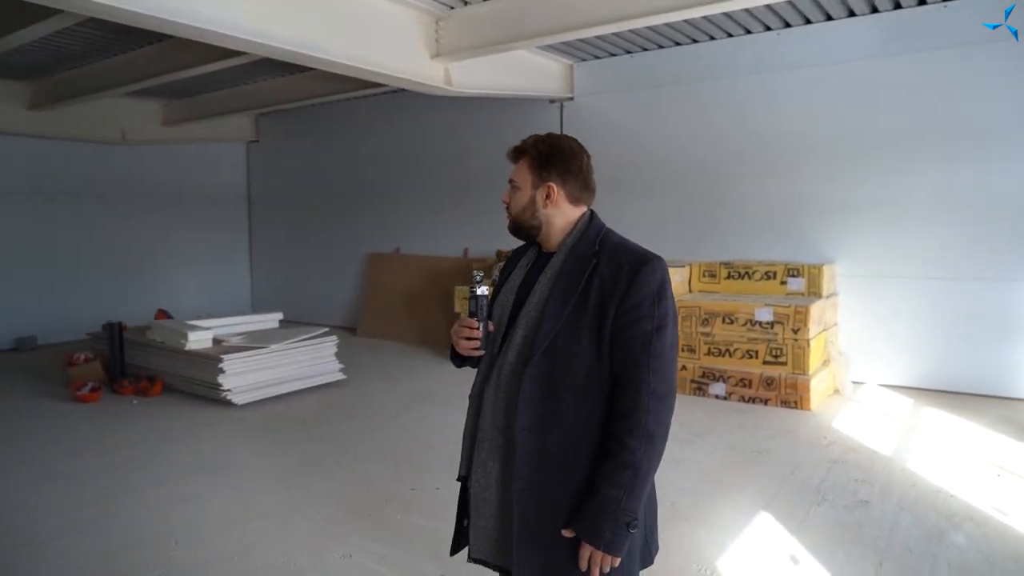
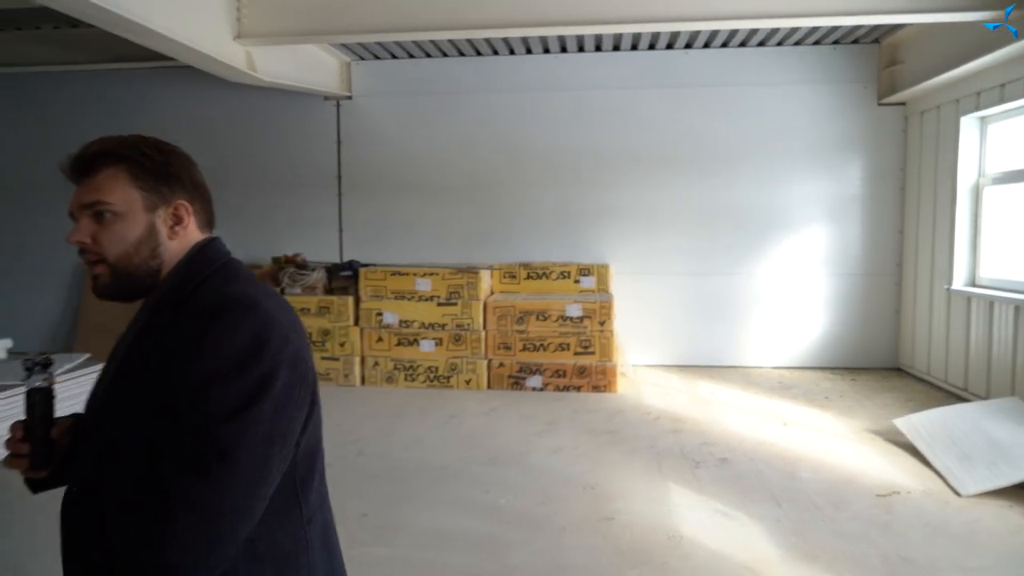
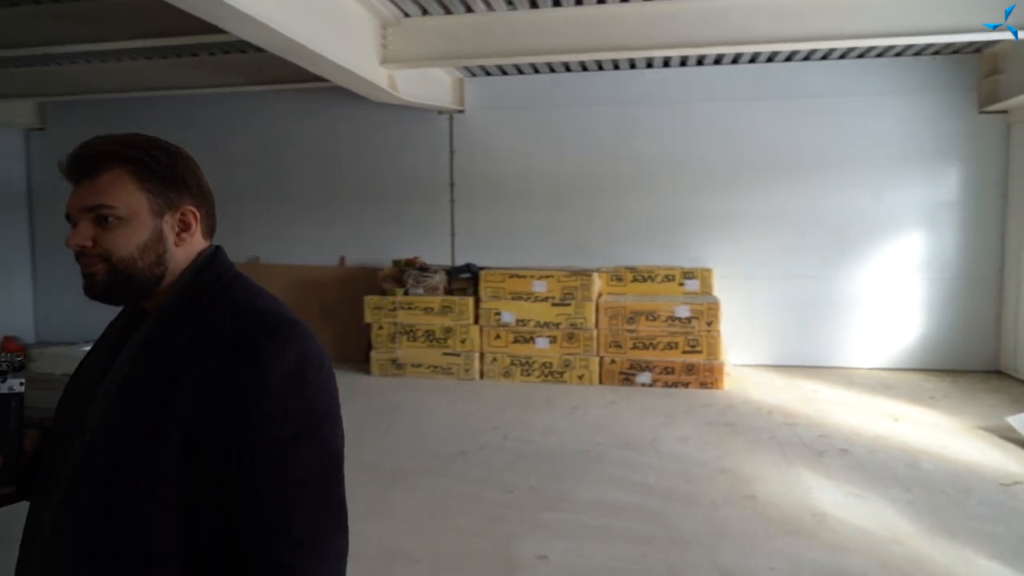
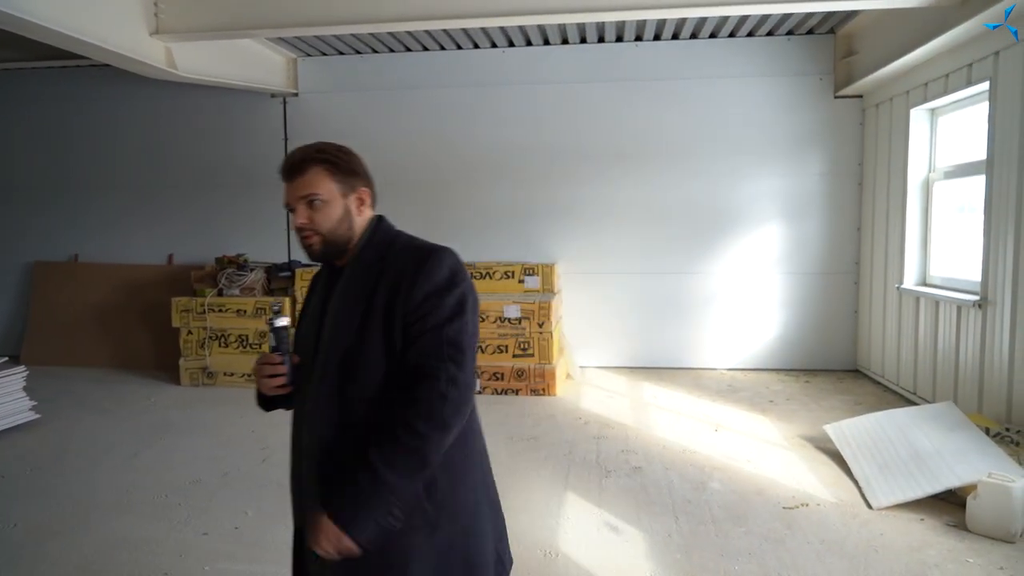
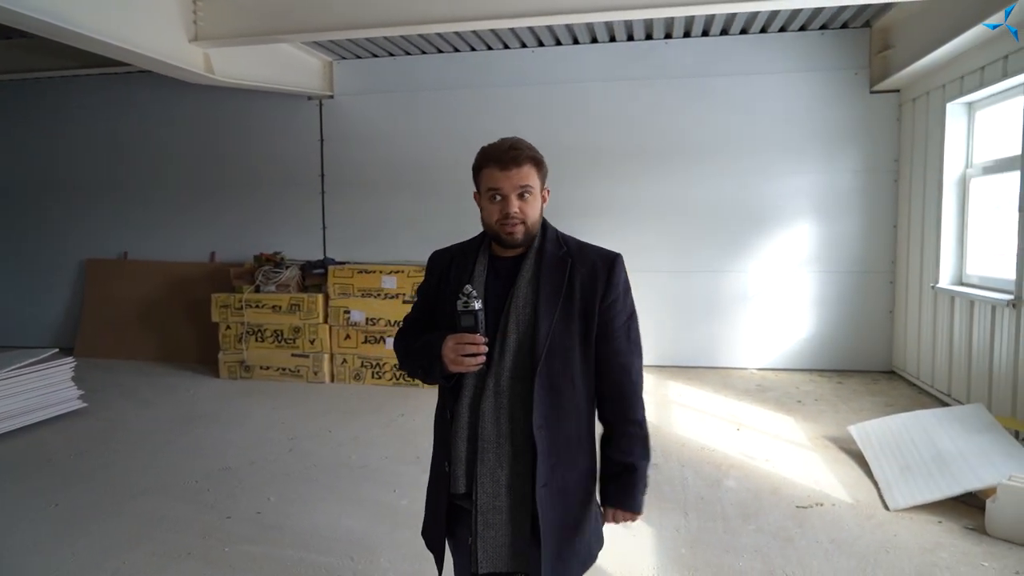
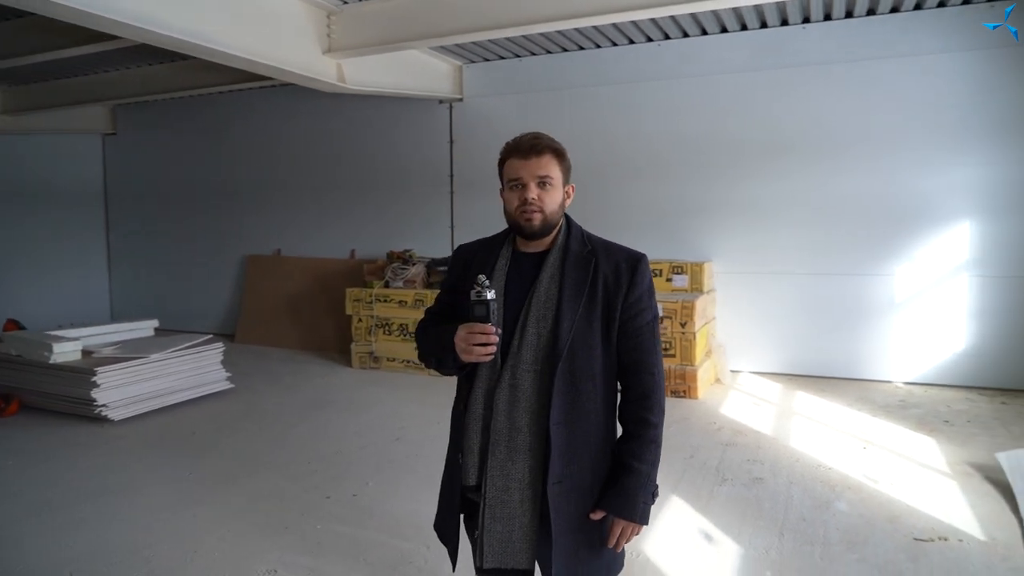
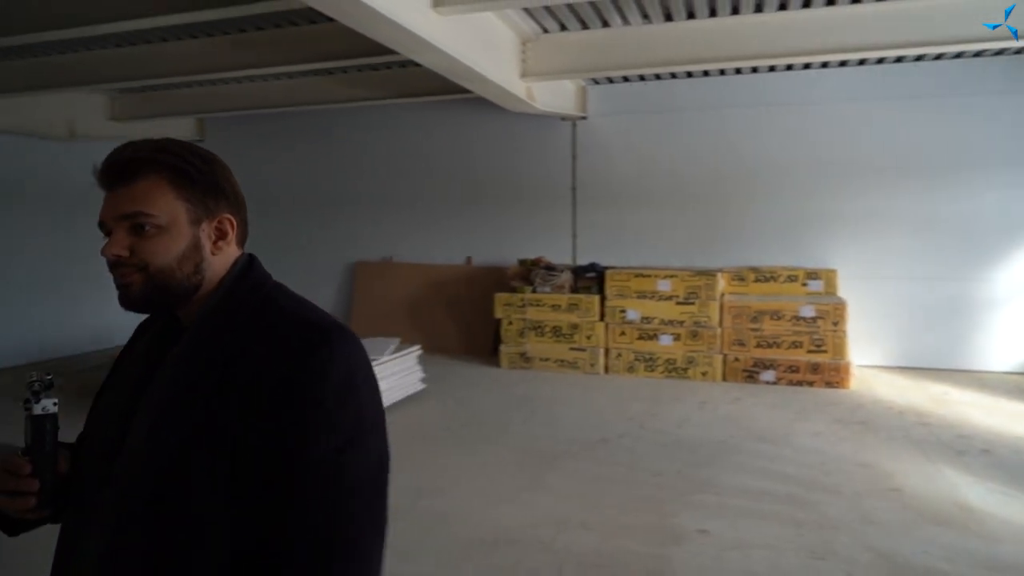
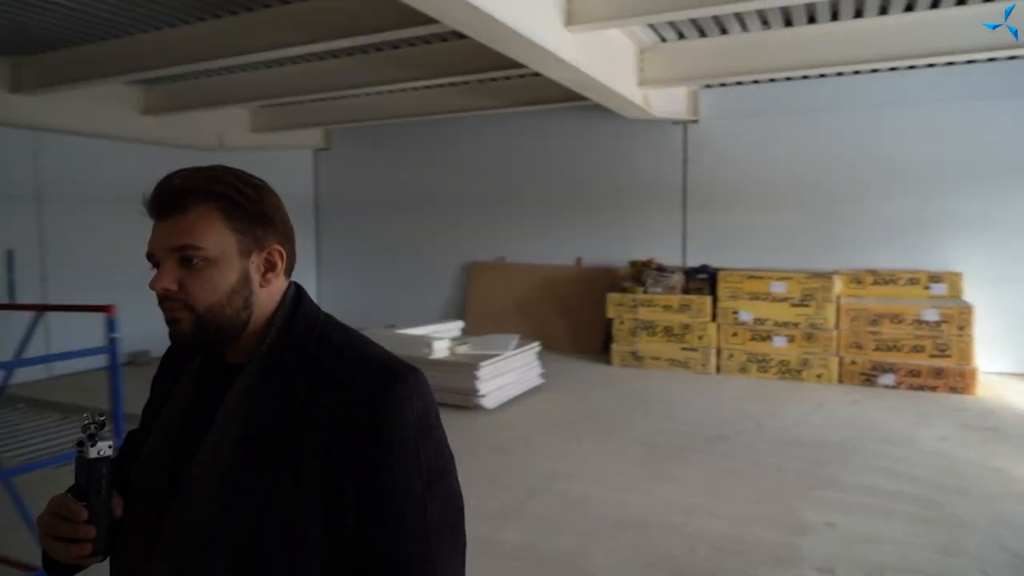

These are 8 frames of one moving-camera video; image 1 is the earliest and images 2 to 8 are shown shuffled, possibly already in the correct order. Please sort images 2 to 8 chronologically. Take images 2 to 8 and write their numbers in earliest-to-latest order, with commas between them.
6, 5, 4, 2, 3, 7, 8
